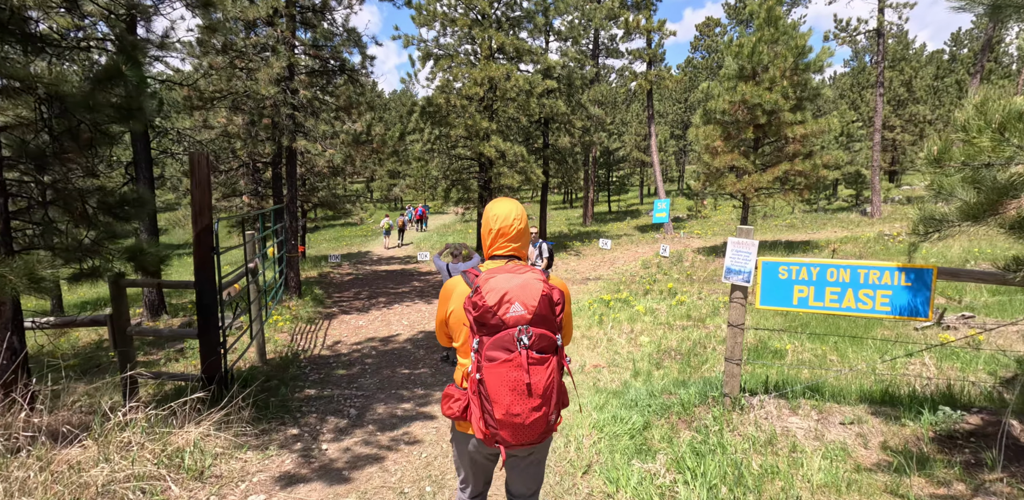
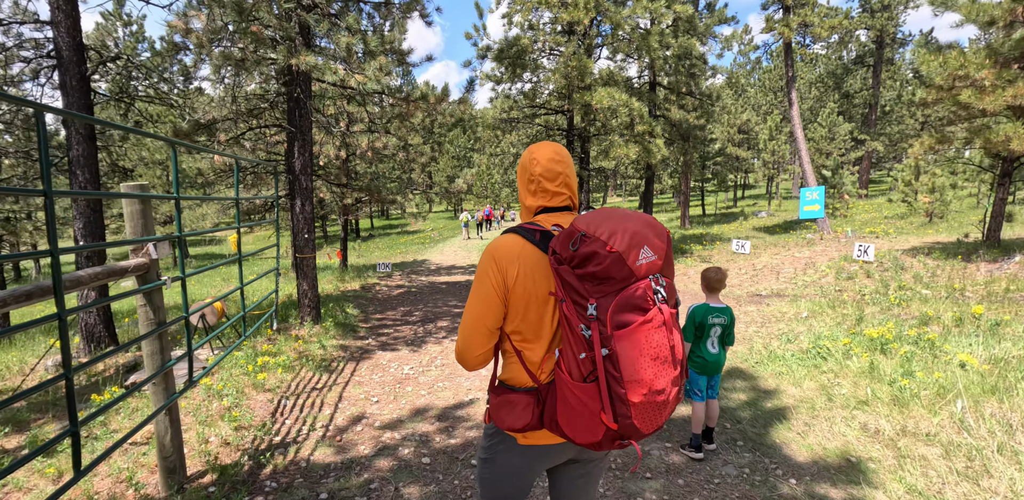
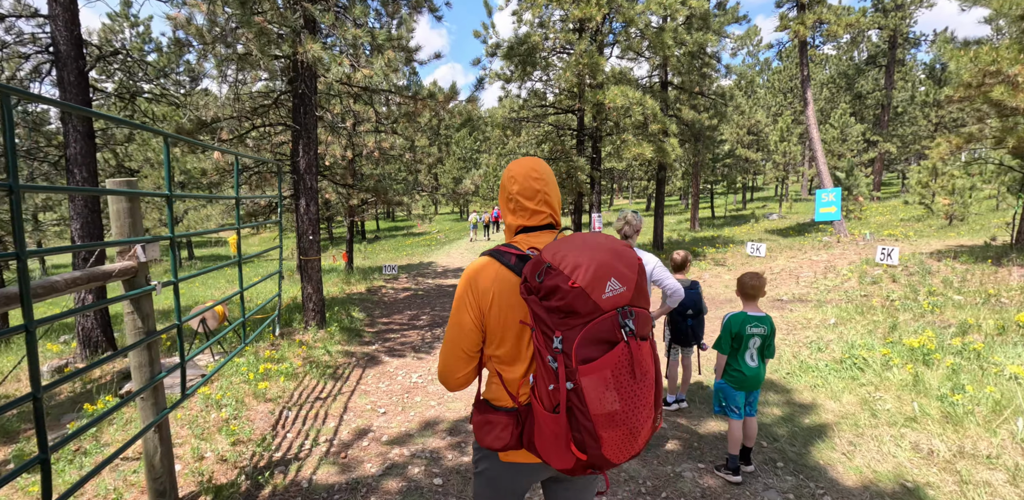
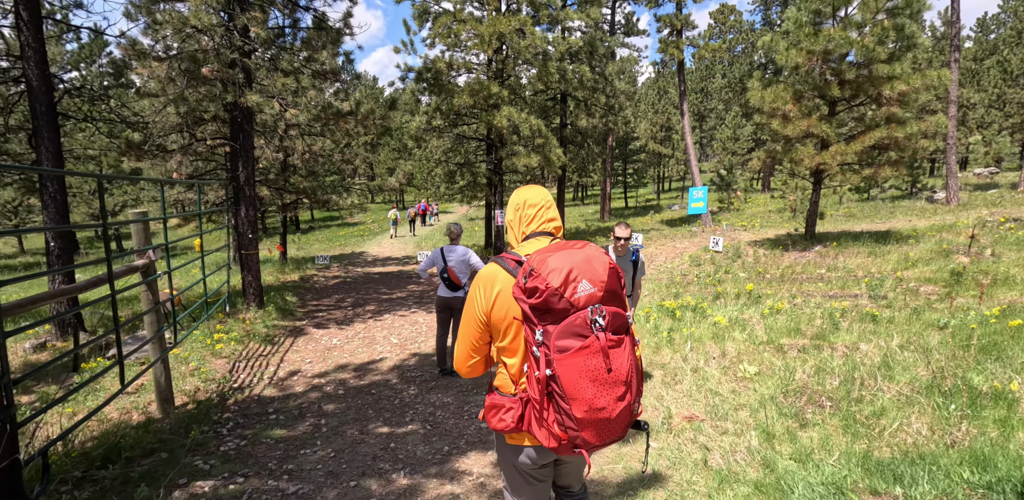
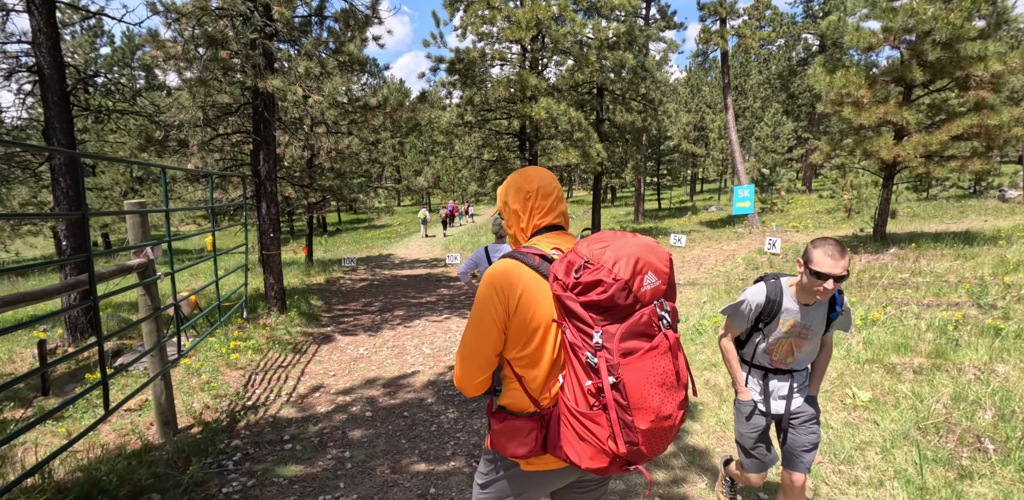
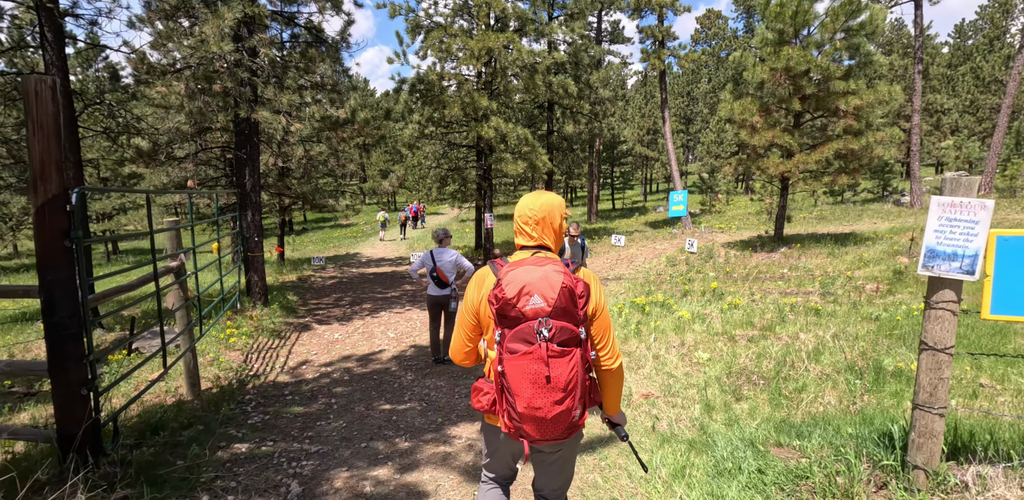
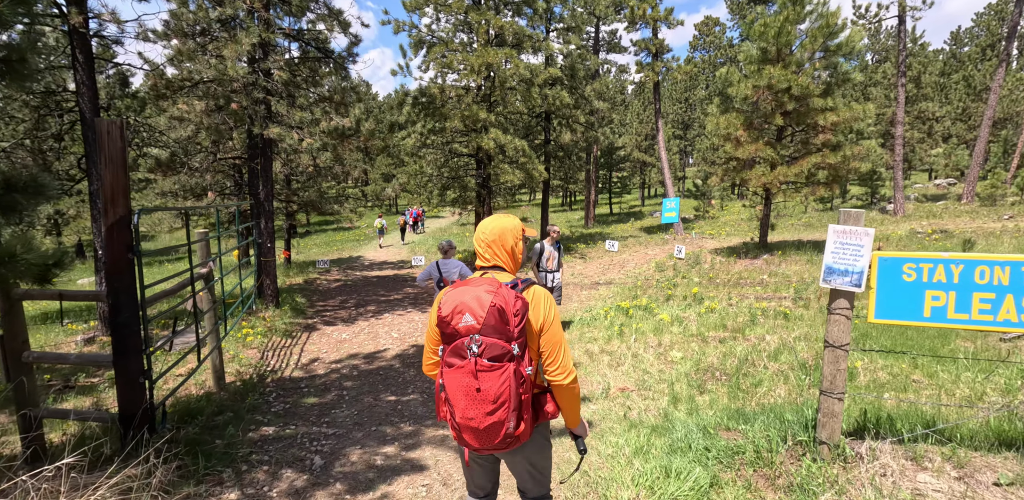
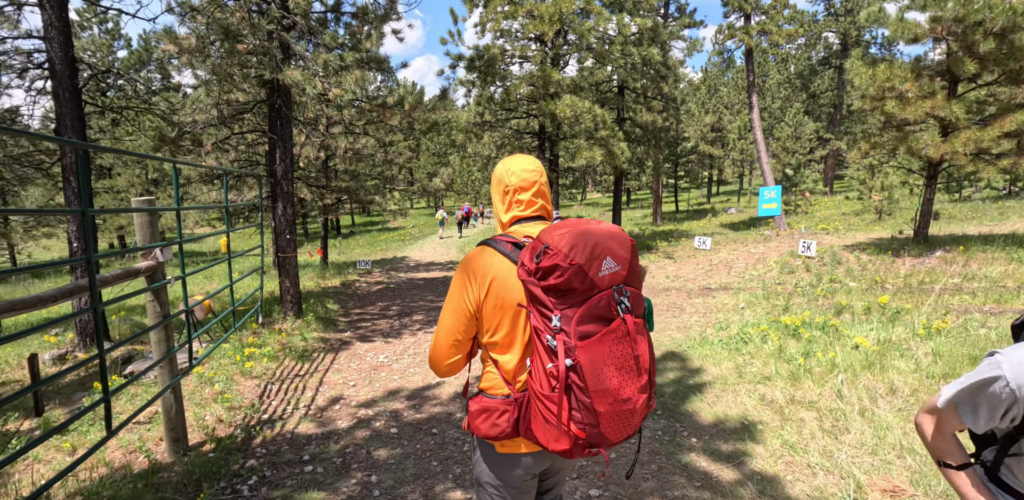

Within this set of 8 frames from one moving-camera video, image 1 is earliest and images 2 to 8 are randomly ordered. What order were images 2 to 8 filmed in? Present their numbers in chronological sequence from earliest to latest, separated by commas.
7, 6, 4, 5, 8, 2, 3
